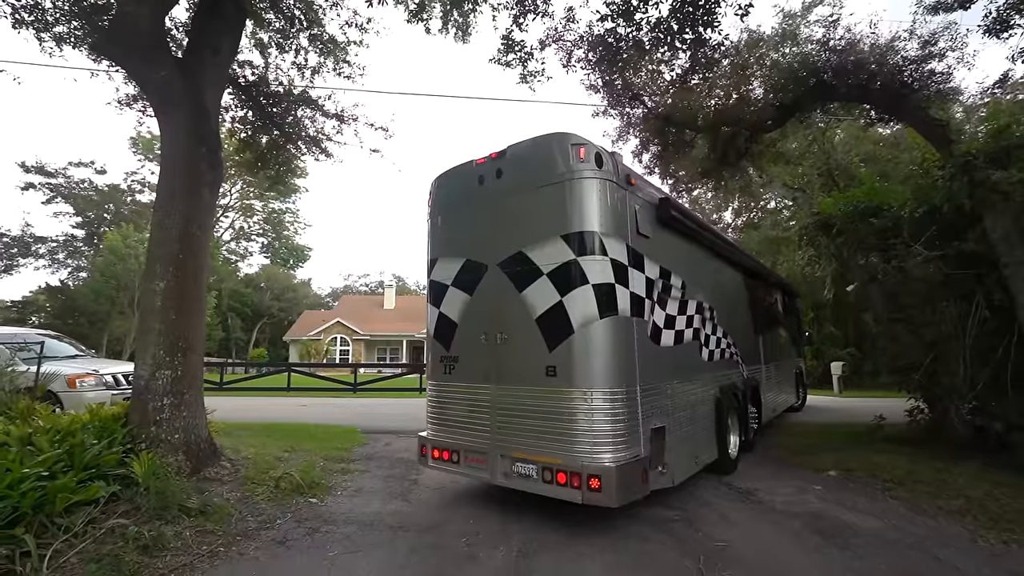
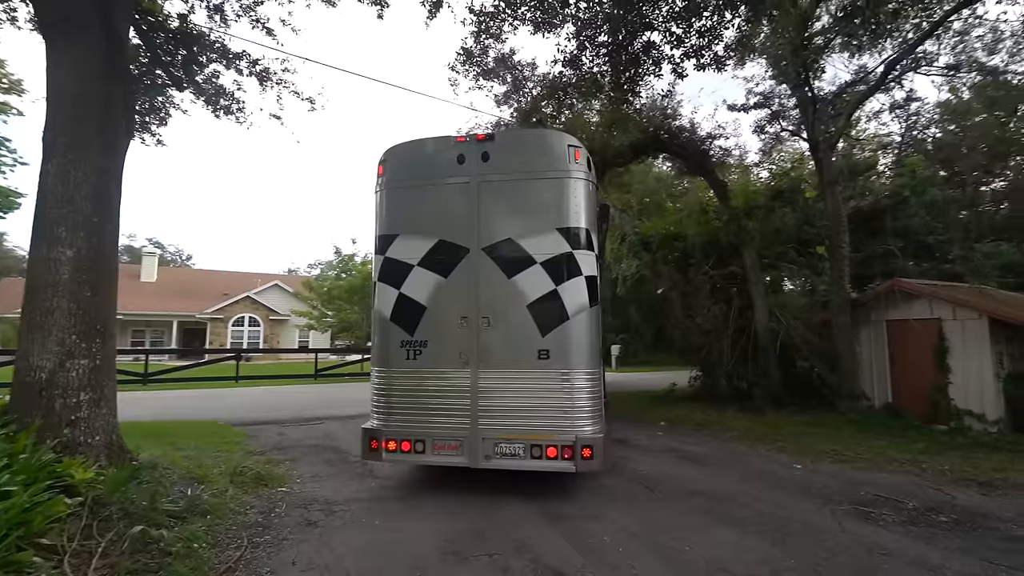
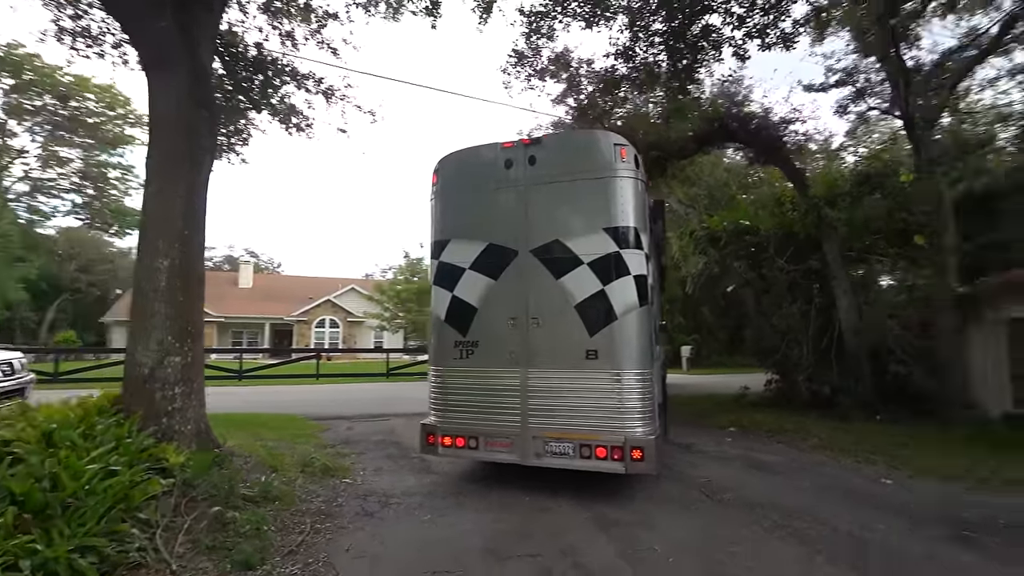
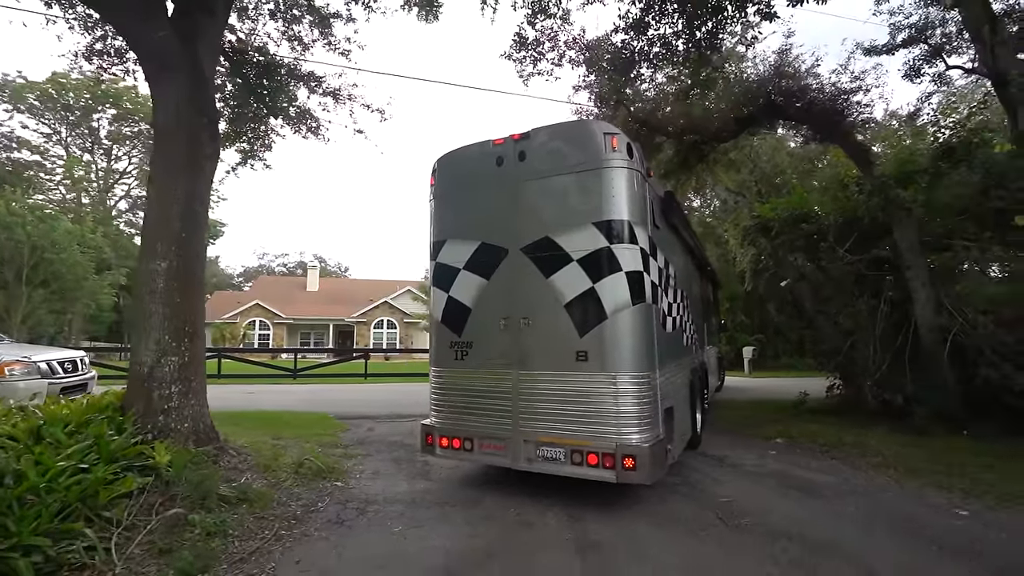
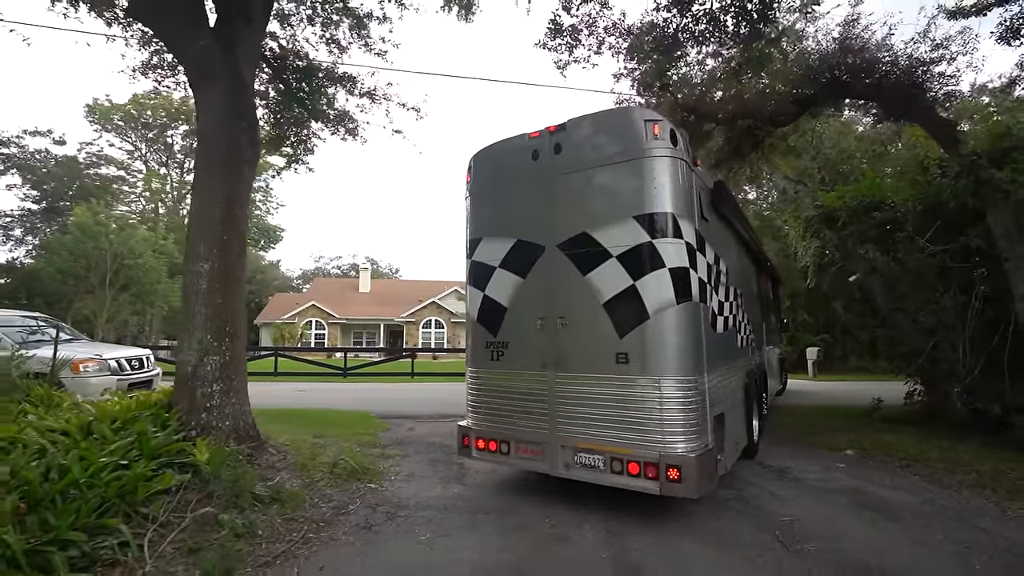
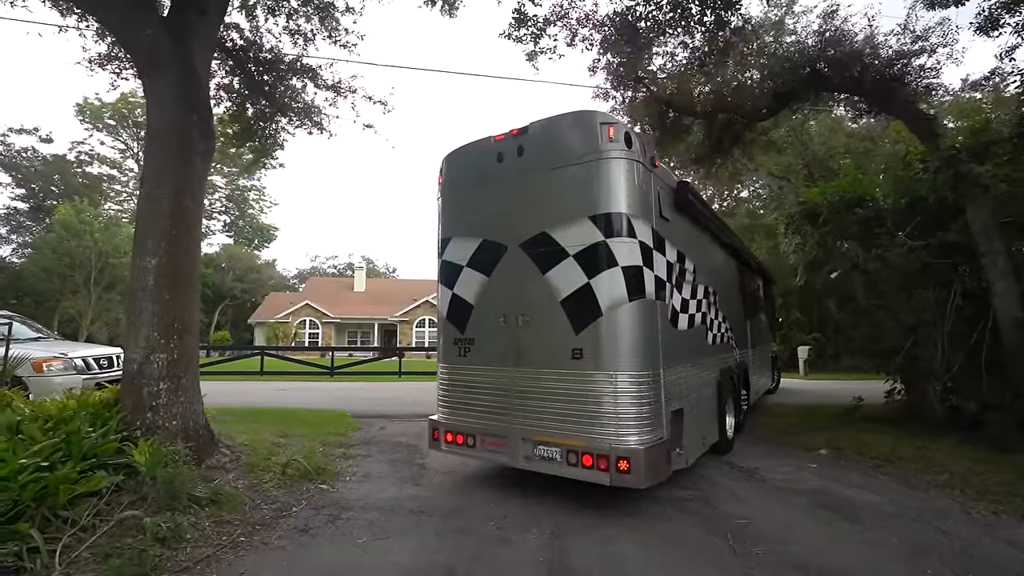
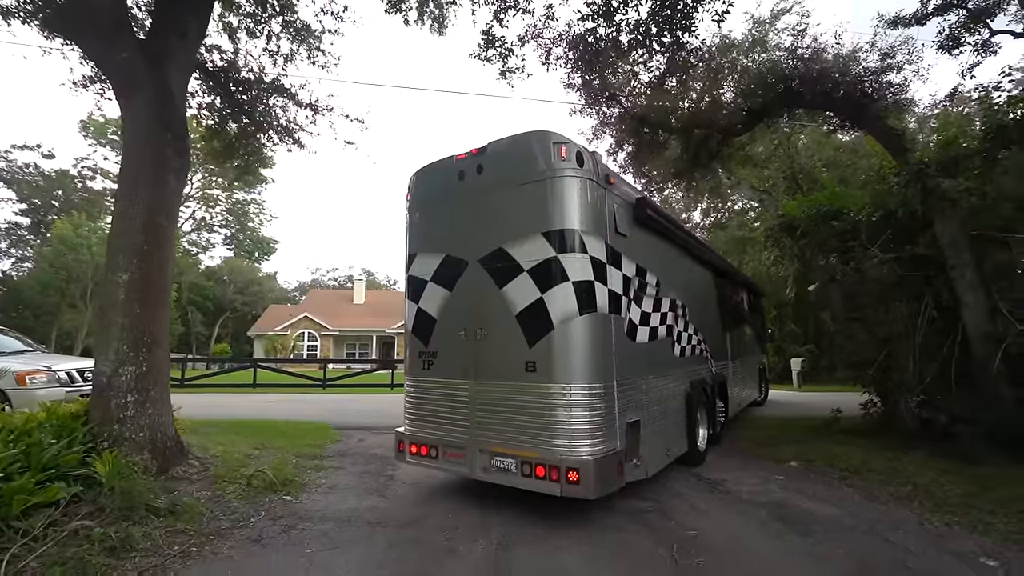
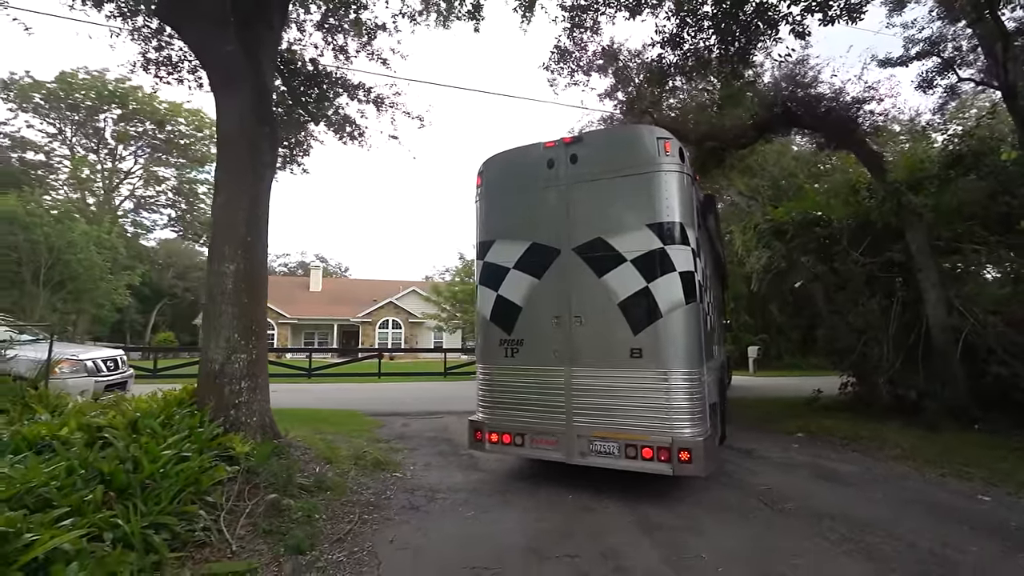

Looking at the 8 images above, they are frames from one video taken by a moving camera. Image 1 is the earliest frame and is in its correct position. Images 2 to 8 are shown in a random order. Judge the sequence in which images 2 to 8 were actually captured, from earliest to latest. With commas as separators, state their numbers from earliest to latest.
7, 6, 5, 4, 8, 3, 2
